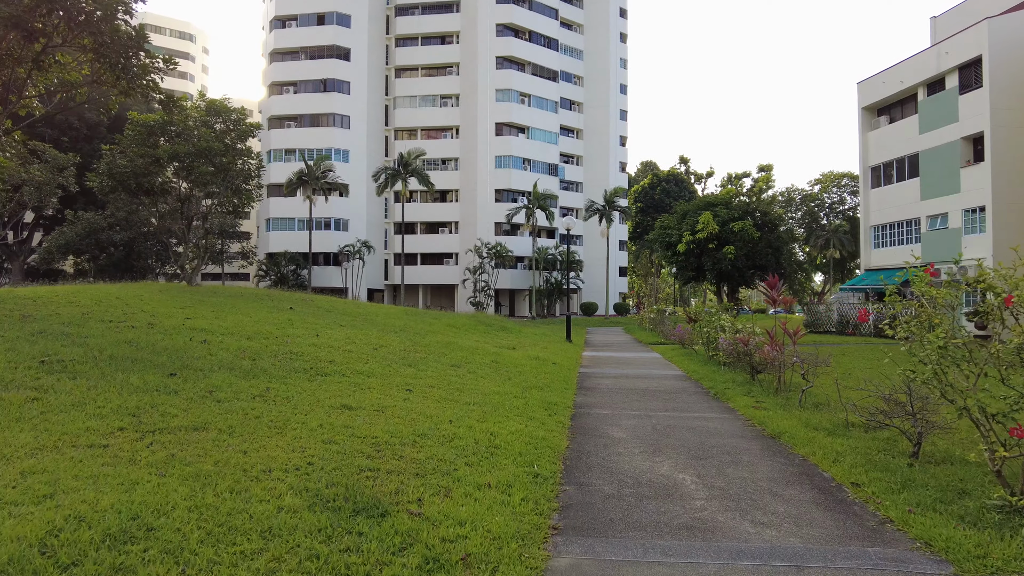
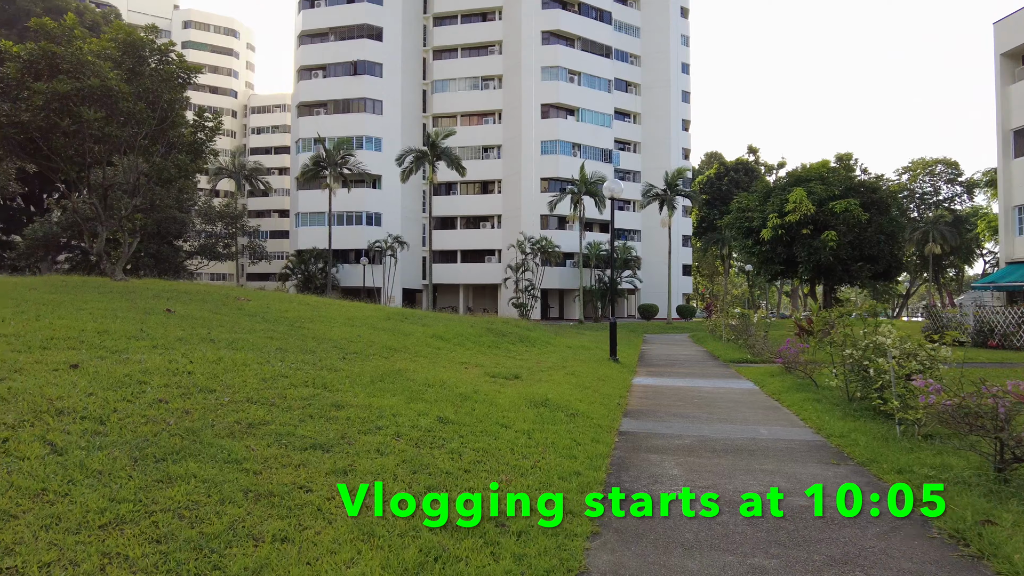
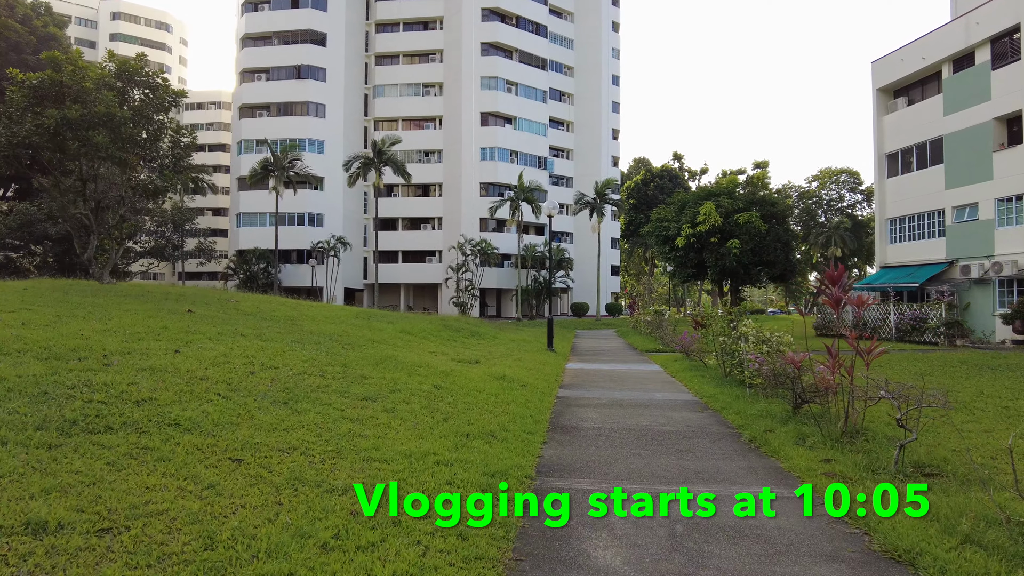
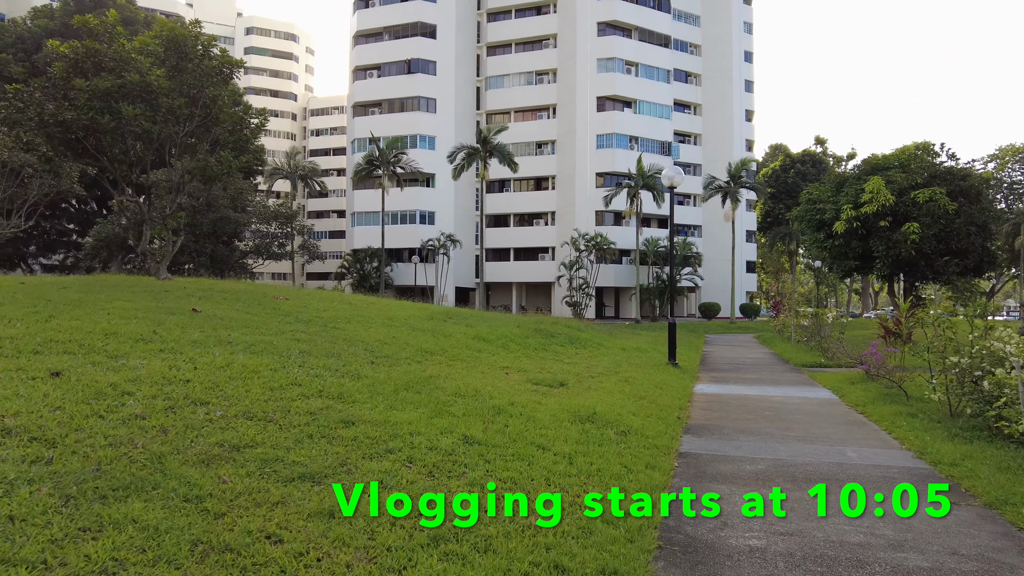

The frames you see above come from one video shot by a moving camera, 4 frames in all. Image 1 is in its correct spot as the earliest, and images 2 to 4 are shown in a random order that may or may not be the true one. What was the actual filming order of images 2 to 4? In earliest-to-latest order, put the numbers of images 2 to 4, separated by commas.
3, 2, 4
